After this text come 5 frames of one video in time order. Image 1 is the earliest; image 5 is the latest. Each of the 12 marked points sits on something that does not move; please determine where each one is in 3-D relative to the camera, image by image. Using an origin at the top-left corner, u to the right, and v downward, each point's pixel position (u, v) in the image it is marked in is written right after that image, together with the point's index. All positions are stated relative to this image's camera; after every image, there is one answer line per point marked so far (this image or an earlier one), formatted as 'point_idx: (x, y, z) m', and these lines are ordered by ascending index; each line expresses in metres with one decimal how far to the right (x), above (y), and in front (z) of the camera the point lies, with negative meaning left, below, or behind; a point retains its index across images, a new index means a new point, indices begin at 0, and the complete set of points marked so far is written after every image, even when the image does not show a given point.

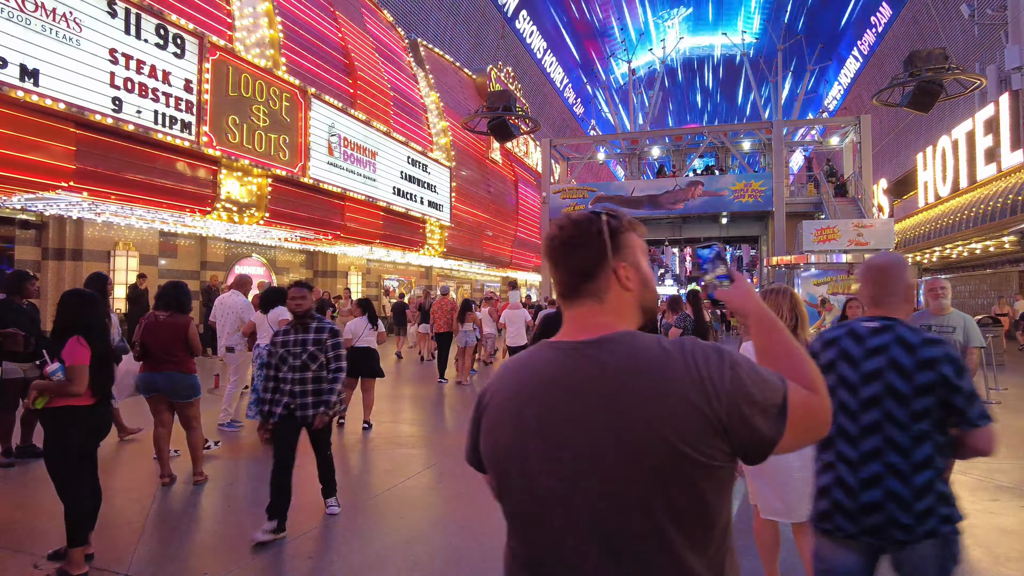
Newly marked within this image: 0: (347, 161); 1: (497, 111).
0: (-4.0, +3.1, +14.1) m
1: (-0.5, +5.5, +18.4) m
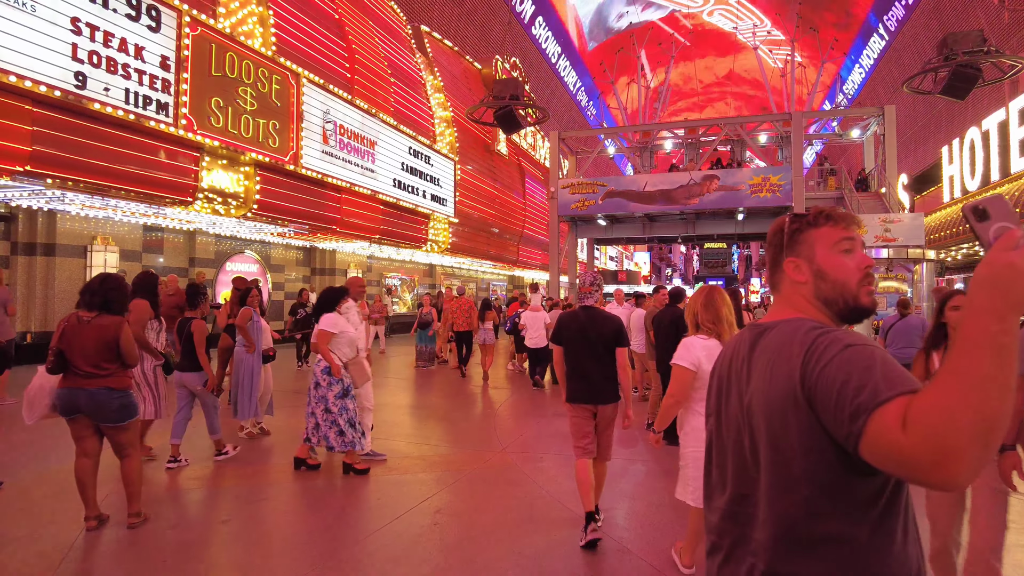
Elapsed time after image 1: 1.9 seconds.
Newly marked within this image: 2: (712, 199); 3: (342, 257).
0: (-3.8, +3.1, +13.2) m
1: (-0.3, +5.6, +17.5) m
2: (+6.6, +3.0, +19.5) m
3: (-5.2, +0.9, +18.1) m
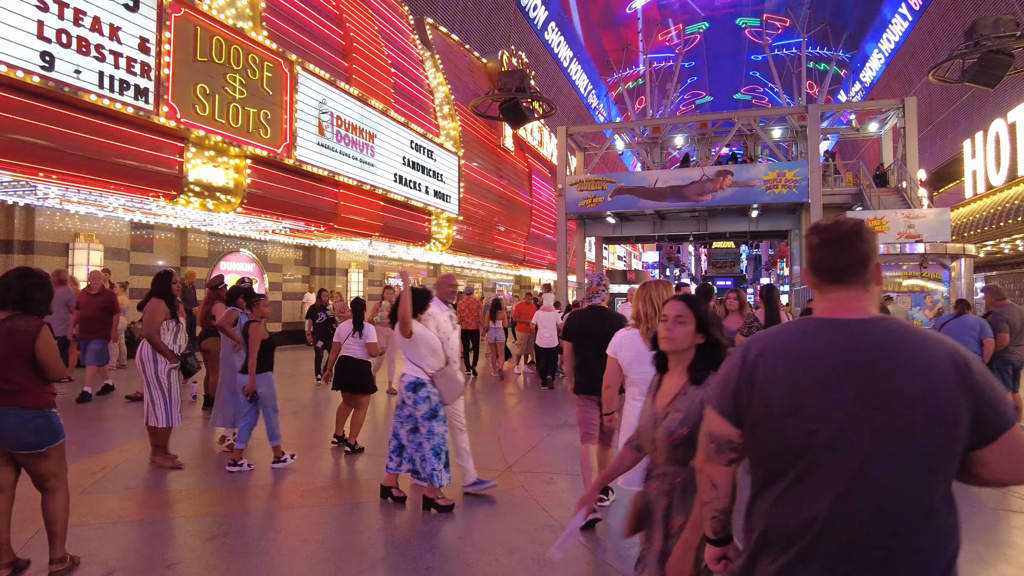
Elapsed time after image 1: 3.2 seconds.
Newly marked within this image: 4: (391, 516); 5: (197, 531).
0: (-3.7, +3.1, +12.6) m
1: (-0.1, +5.6, +16.8) m
2: (+6.8, +3.0, +18.7) m
3: (-5.0, +0.9, +17.4) m
4: (-1.0, -1.8, +4.7) m
5: (-2.3, -1.8, +4.3) m
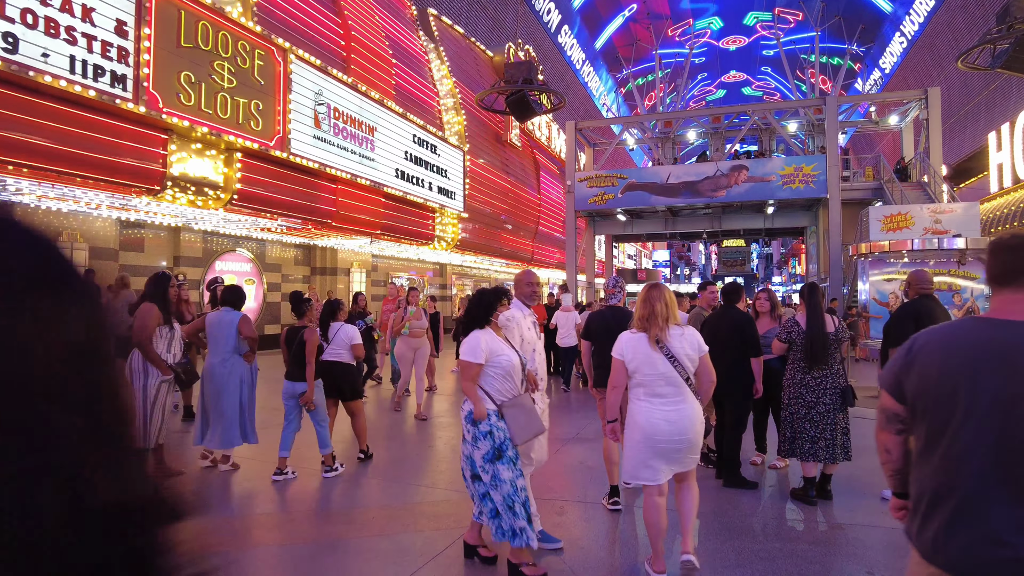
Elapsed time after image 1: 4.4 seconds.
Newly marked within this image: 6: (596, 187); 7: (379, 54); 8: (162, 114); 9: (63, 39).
0: (-3.6, +3.1, +12.0) m
1: (+0.1, +5.6, +16.1) m
2: (+7.1, +3.0, +18.0) m
3: (-4.8, +0.9, +16.9) m
4: (-1.0, -1.8, +4.1) m
5: (-2.3, -1.8, +3.7) m
6: (+2.8, +3.4, +19.5) m
7: (-3.1, +5.4, +13.7) m
8: (-4.9, +2.5, +8.2) m
9: (-5.4, +3.0, +7.1) m
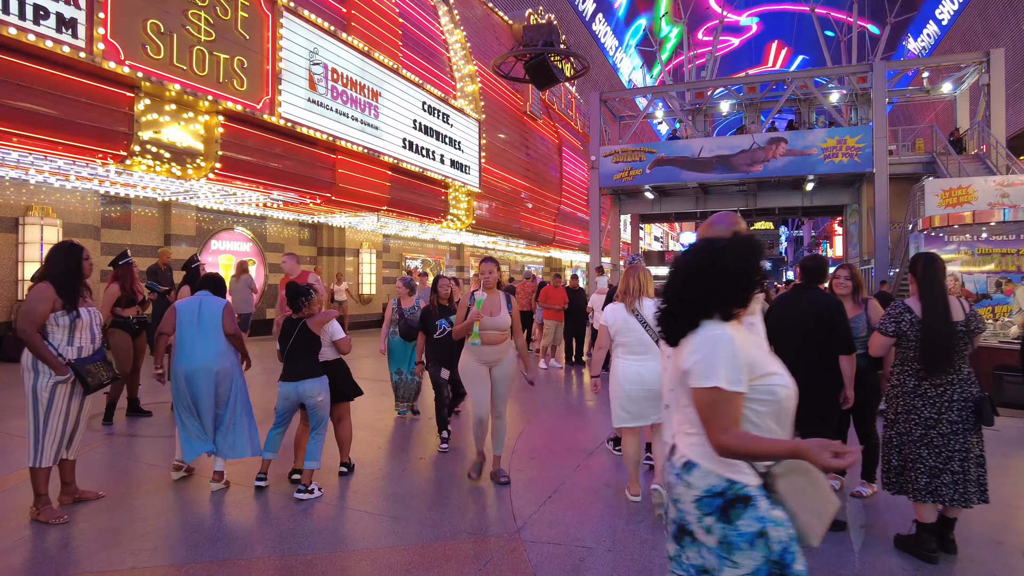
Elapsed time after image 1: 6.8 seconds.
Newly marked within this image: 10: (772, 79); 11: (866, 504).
0: (-3.2, +3.5, +10.9) m
1: (+0.6, +6.1, +14.8) m
2: (+7.6, +3.5, +16.4) m
3: (-4.3, +1.4, +15.8) m
4: (-1.0, -1.7, +3.0) m
5: (-2.3, -1.7, +2.7) m
6: (+3.4, +3.9, +18.1) m
7: (-2.7, +5.9, +12.4) m
8: (-4.8, +2.7, +7.2) m
9: (-5.3, +3.2, +6.0) m
10: (+8.7, +7.1, +19.5) m
11: (+2.4, -1.4, +3.9) m
